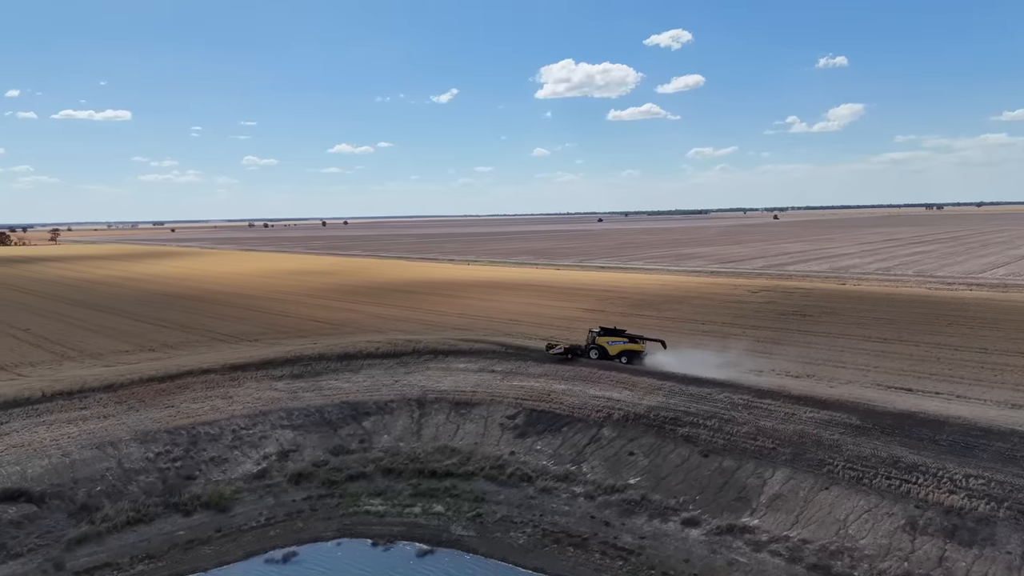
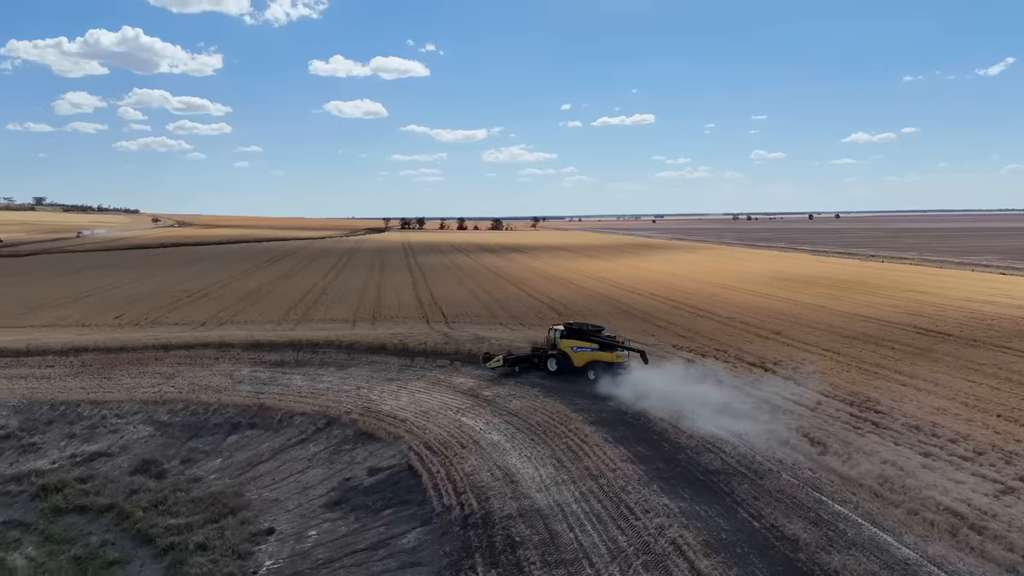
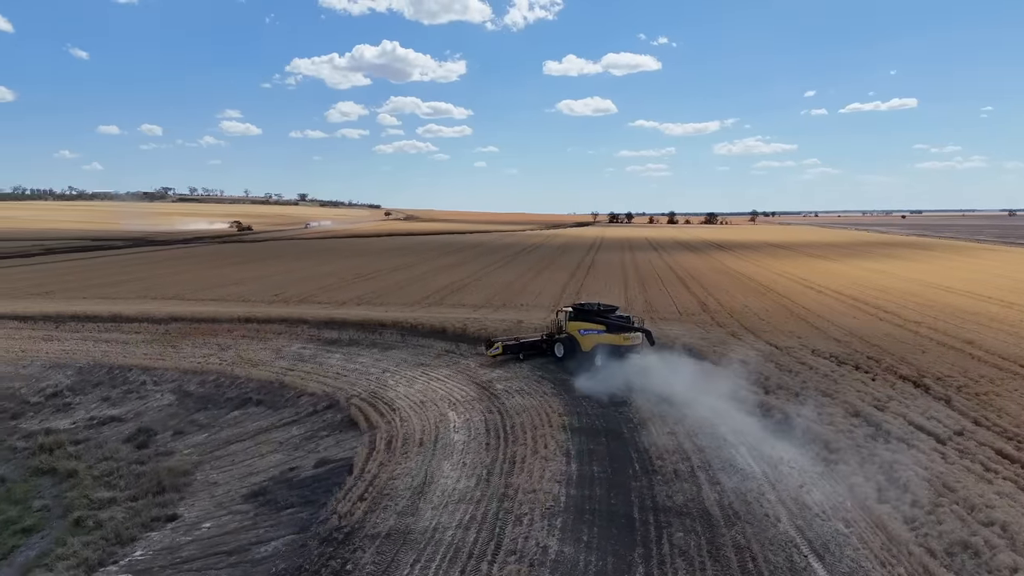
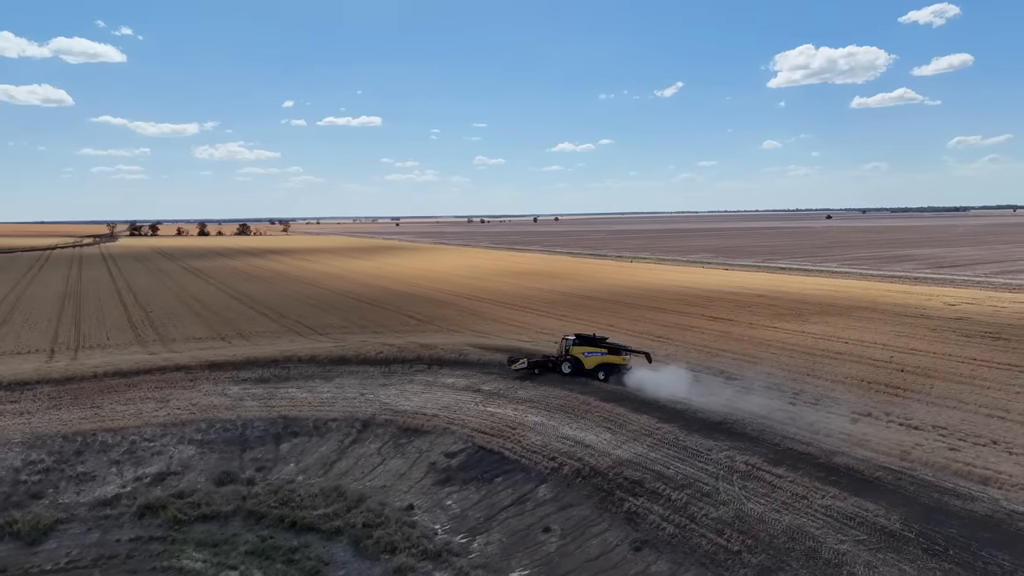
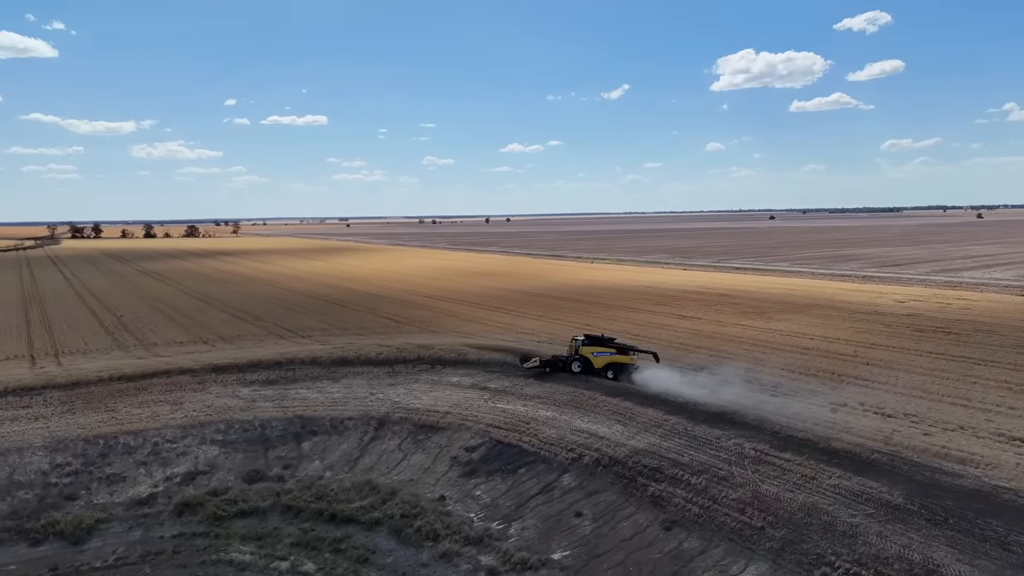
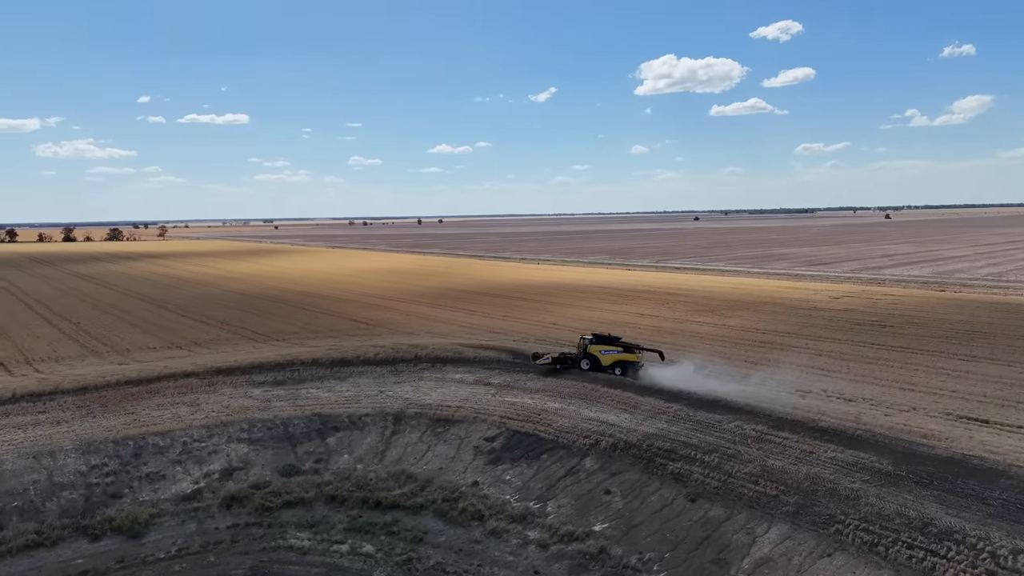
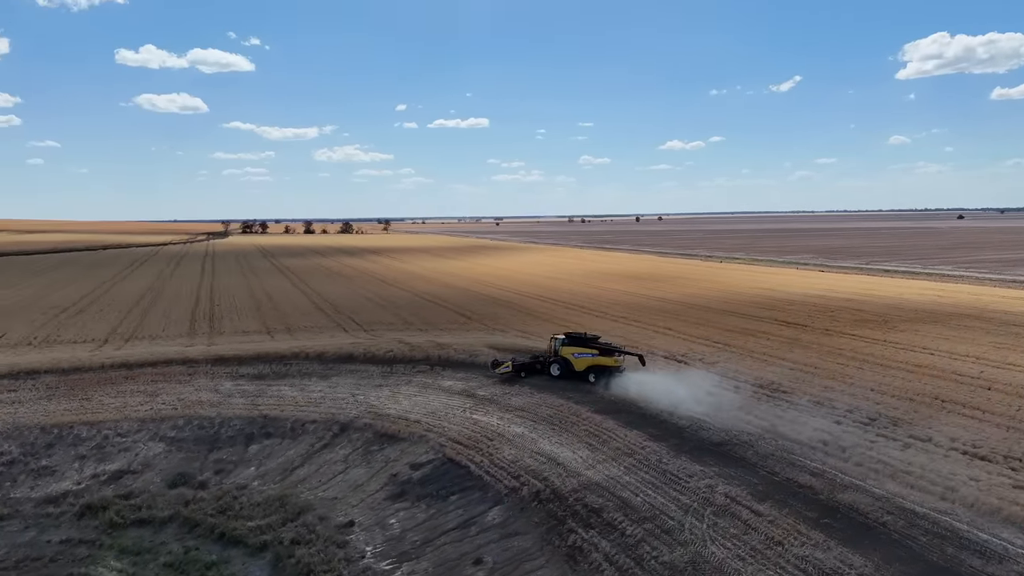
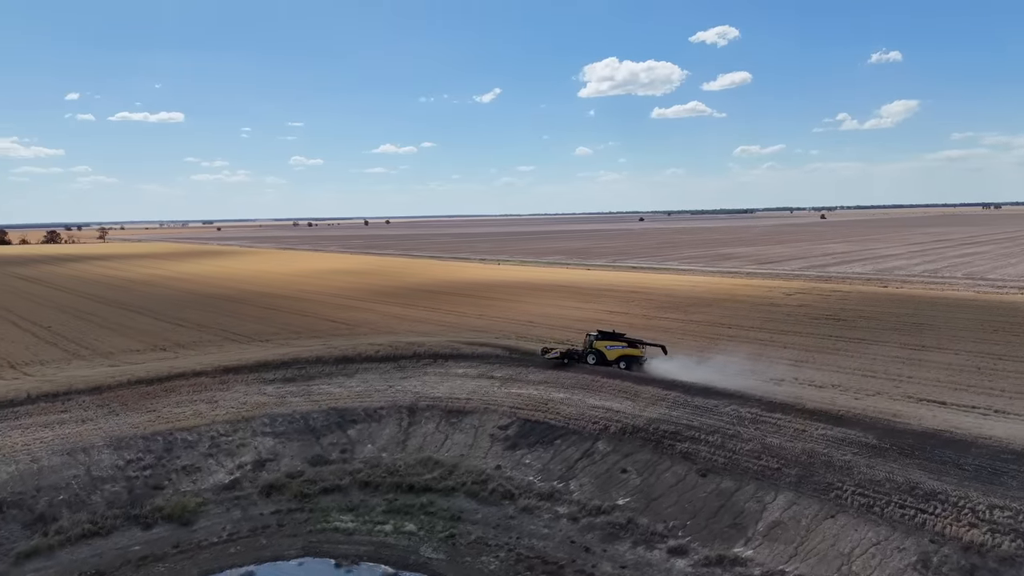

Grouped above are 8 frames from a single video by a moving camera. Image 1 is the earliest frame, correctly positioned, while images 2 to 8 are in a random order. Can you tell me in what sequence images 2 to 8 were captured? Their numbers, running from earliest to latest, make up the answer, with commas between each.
8, 6, 5, 4, 7, 2, 3
